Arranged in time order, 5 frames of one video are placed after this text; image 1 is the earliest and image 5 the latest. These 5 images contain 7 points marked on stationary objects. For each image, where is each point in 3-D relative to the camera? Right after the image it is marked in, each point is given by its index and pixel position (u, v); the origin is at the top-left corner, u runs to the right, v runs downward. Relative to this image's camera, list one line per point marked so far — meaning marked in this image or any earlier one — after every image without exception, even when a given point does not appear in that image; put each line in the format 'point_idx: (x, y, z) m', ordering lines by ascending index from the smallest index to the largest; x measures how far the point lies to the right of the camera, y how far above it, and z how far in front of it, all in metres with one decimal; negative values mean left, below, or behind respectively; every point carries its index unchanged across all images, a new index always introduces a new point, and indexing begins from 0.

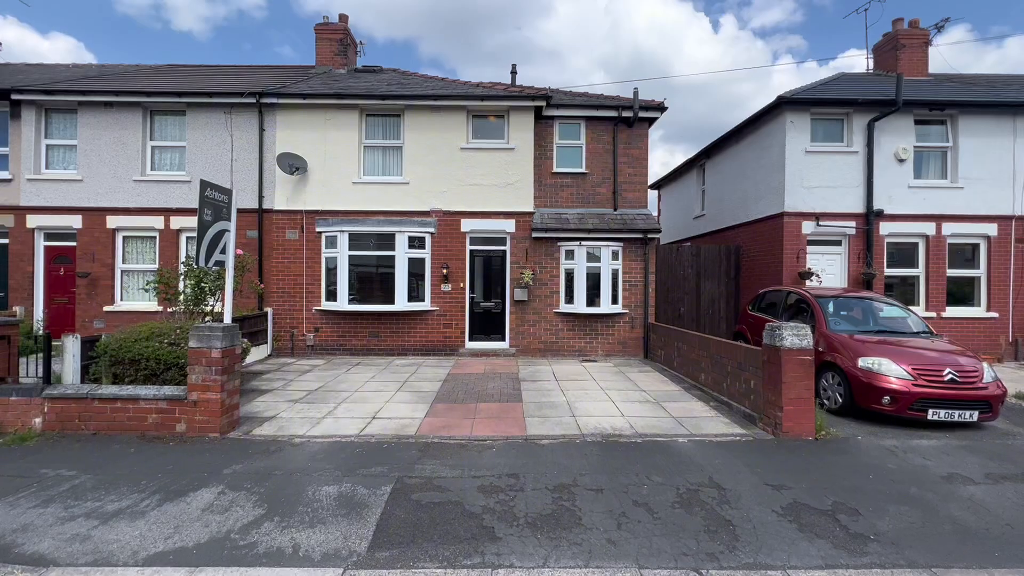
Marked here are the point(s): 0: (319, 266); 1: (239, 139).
0: (-5.3, +0.6, +11.3) m
1: (-7.5, +4.1, +11.3) m
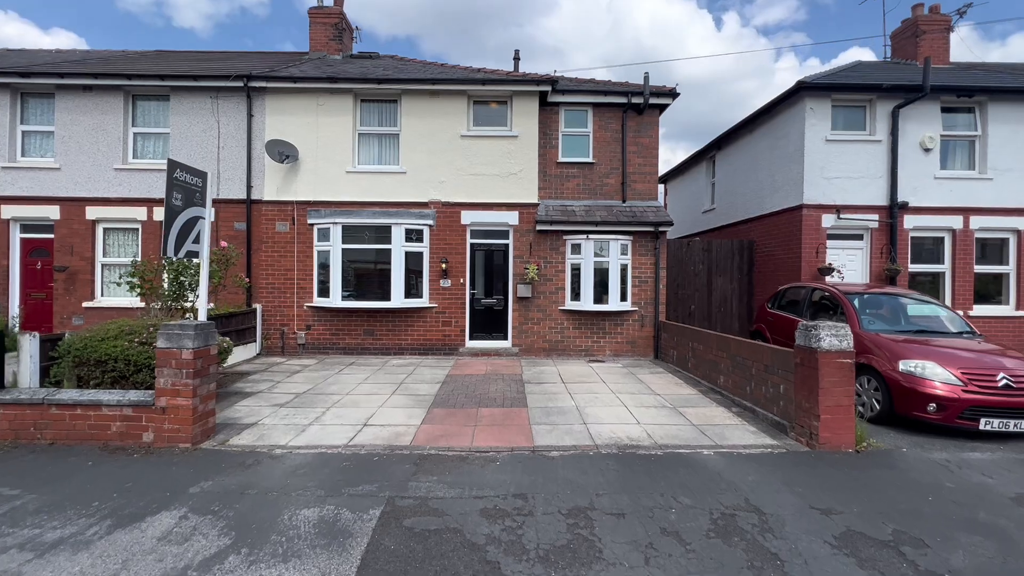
0: (-5.2, +0.7, +10.7) m
1: (-7.4, +4.2, +10.7) m
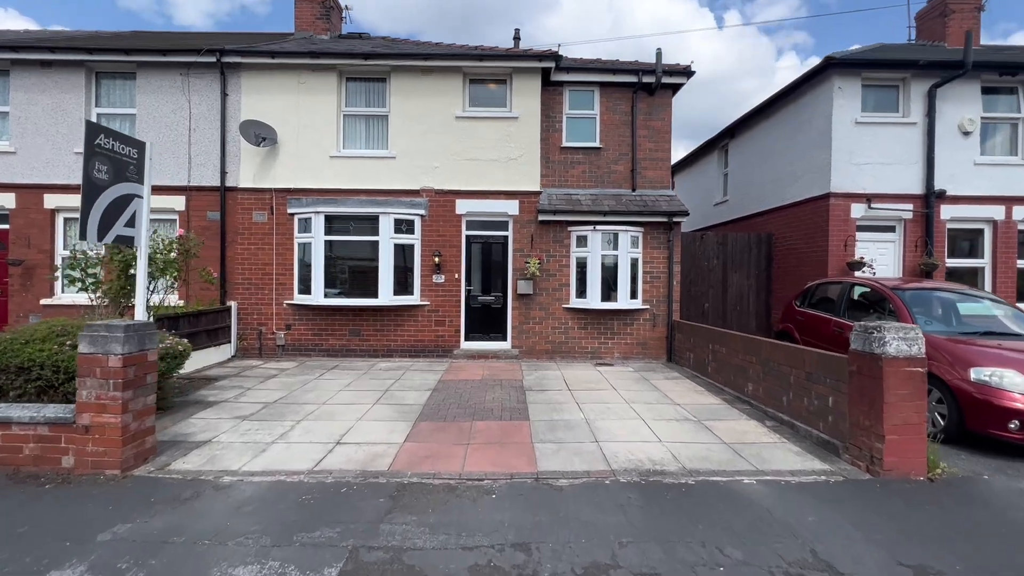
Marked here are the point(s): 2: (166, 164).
0: (-5.2, +0.8, +9.7) m
1: (-7.4, +4.3, +9.7) m
2: (-8.1, +2.9, +9.7) m
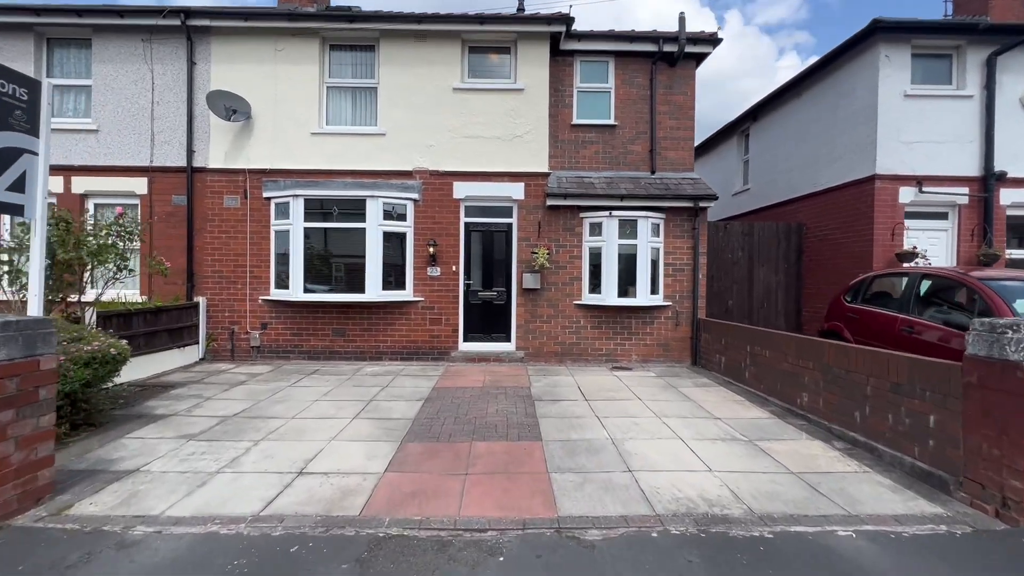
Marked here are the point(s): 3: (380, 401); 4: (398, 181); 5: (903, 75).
0: (-5.1, +0.9, +8.6) m
1: (-7.3, +4.4, +8.6) m
2: (-8.0, +3.0, +8.6) m
3: (-2.0, -1.7, +6.3) m
4: (-2.4, +2.2, +8.6) m
5: (+8.3, +4.5, +8.7) m
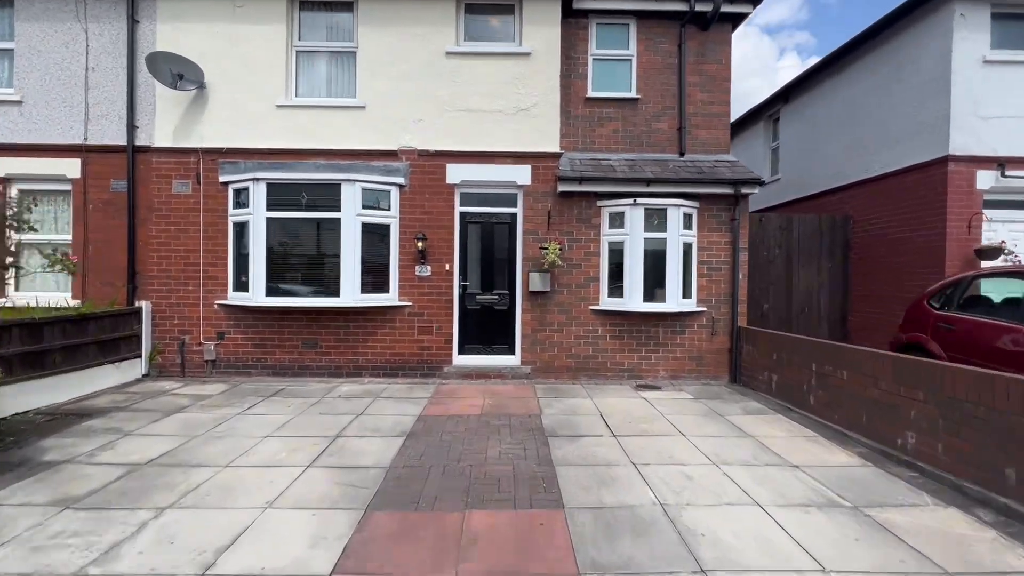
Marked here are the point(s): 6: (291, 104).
0: (-5.0, +0.9, +7.2) m
1: (-7.2, +4.4, +7.2) m
2: (-8.0, +3.0, +7.2) m
3: (-1.9, -1.8, +4.9) m
4: (-2.3, +2.2, +7.2) m
5: (+8.3, +4.5, +7.3) m
6: (-3.9, +3.2, +7.3) m
